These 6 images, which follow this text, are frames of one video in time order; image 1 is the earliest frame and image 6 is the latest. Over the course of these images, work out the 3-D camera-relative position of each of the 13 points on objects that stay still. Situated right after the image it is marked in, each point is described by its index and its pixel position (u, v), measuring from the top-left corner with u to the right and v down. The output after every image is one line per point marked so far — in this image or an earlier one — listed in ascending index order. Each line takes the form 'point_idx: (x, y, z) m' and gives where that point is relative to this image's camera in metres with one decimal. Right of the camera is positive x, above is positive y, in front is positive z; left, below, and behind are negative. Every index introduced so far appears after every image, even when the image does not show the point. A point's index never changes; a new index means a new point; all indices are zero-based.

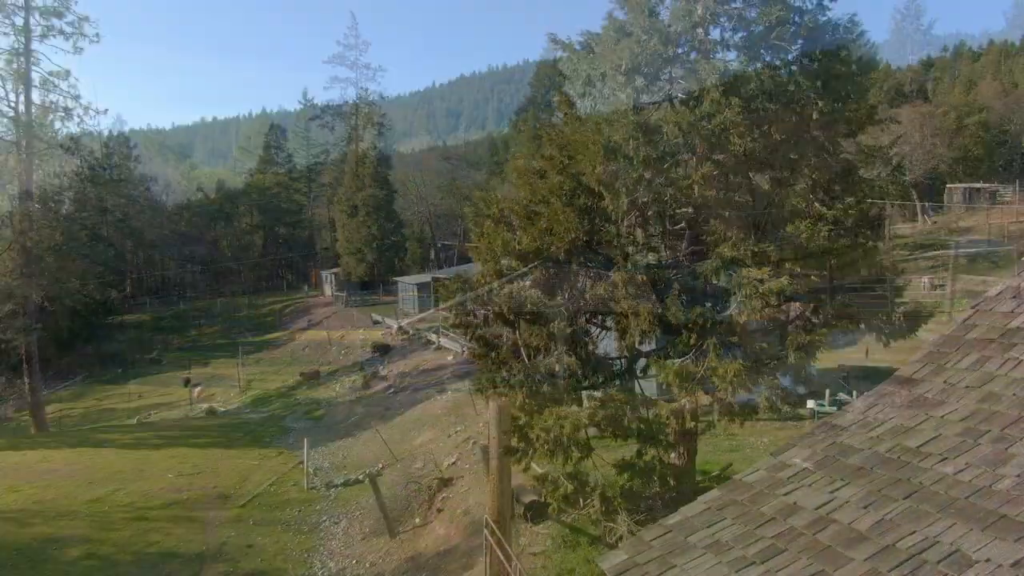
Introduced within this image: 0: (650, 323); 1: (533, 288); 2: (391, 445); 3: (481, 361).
0: (+1.6, -0.4, +7.5) m
1: (+0.3, 0.0, +8.4) m
2: (-3.4, -4.5, +19.3) m
3: (-0.4, -1.0, +9.0) m
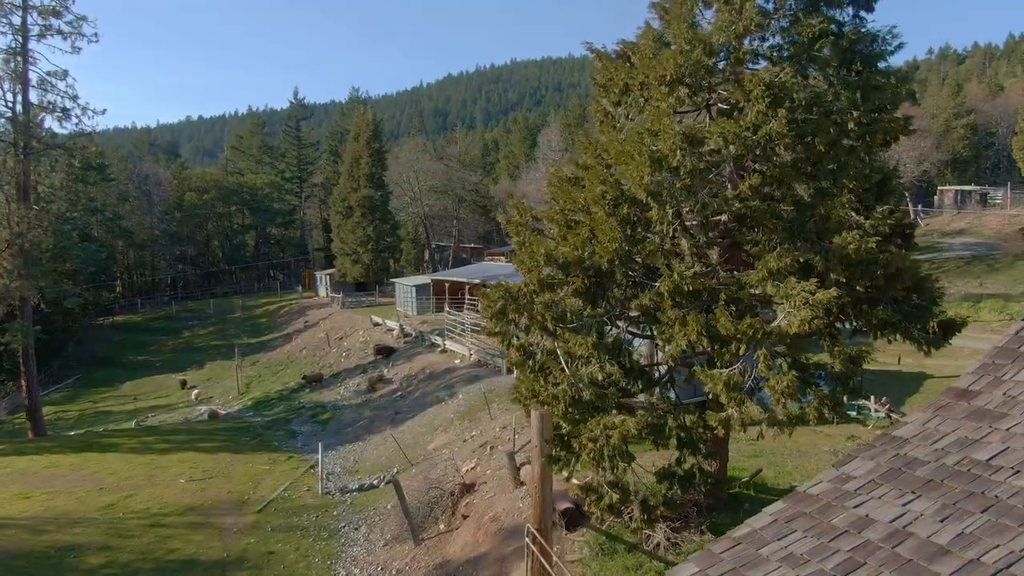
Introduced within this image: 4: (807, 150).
0: (+2.1, -0.5, +7.5) m
1: (+0.8, -0.1, +8.4) m
2: (-3.0, -4.6, +19.3) m
3: (+0.1, -1.2, +9.0) m
4: (+3.4, +1.6, +7.7) m
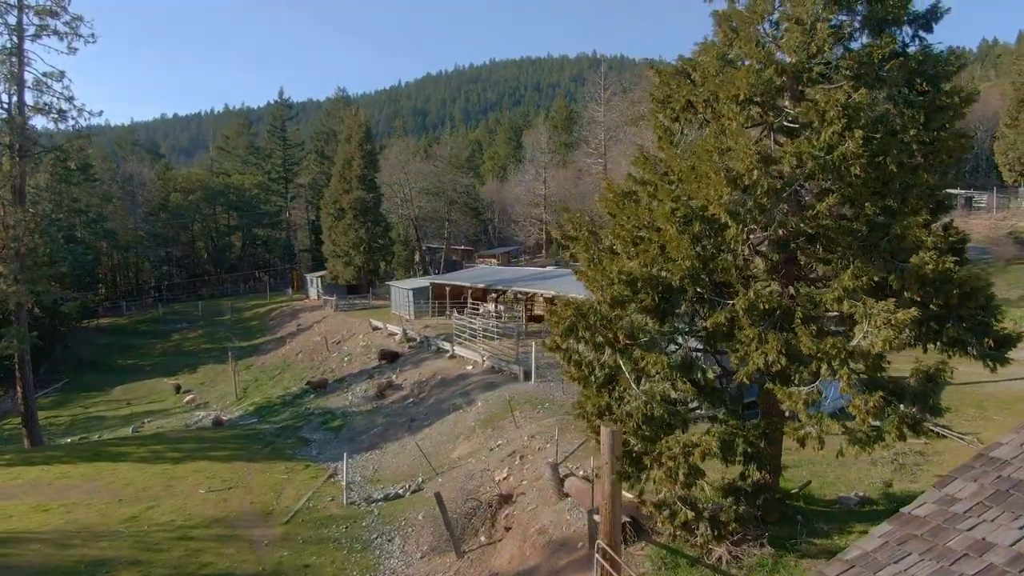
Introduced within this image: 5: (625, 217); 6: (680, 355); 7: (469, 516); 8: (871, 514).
0: (+3.0, -0.7, +7.6) m
1: (+1.7, -0.3, +8.4) m
2: (-2.4, -4.8, +19.2) m
3: (+1.0, -1.4, +9.0) m
4: (+4.3, +1.4, +7.8) m
5: (+1.6, +0.9, +9.2) m
6: (+2.1, -0.8, +8.3) m
7: (-0.9, -4.6, +13.6) m
8: (+5.5, -3.5, +10.3) m
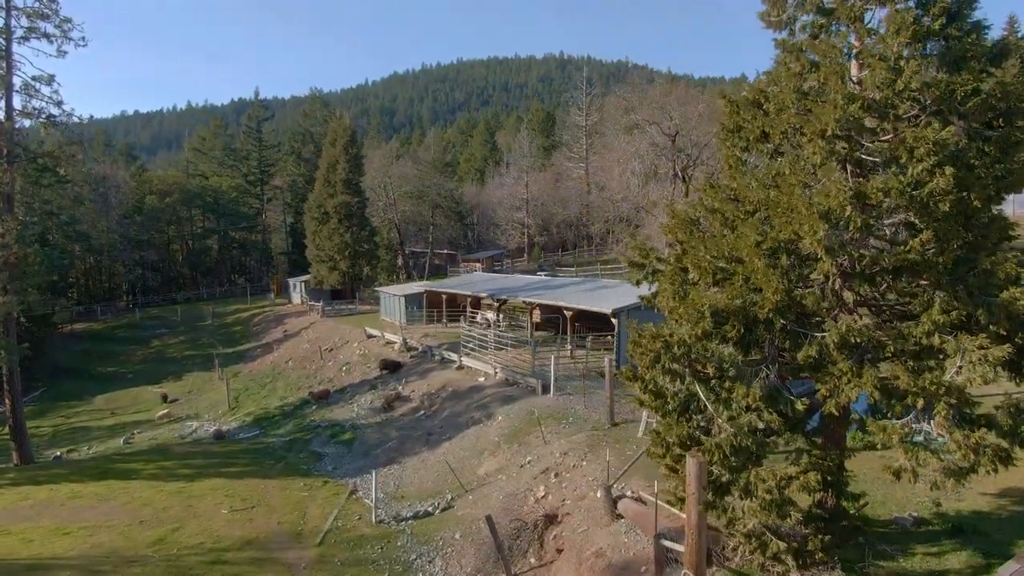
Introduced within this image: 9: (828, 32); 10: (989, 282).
0: (+4.1, -1.1, +7.7) m
1: (+2.8, -0.7, +8.5) m
2: (-1.7, -5.3, +19.1) m
3: (+2.1, -1.8, +9.1) m
4: (+5.4, +1.0, +8.0) m
5: (+2.6, +0.5, +9.3) m
6: (+3.2, -1.2, +8.4) m
7: (+0.1, -5.0, +13.6) m
8: (+6.6, -3.9, +10.5) m
9: (+4.4, +3.6, +9.3) m
10: (+5.6, +0.1, +7.8) m
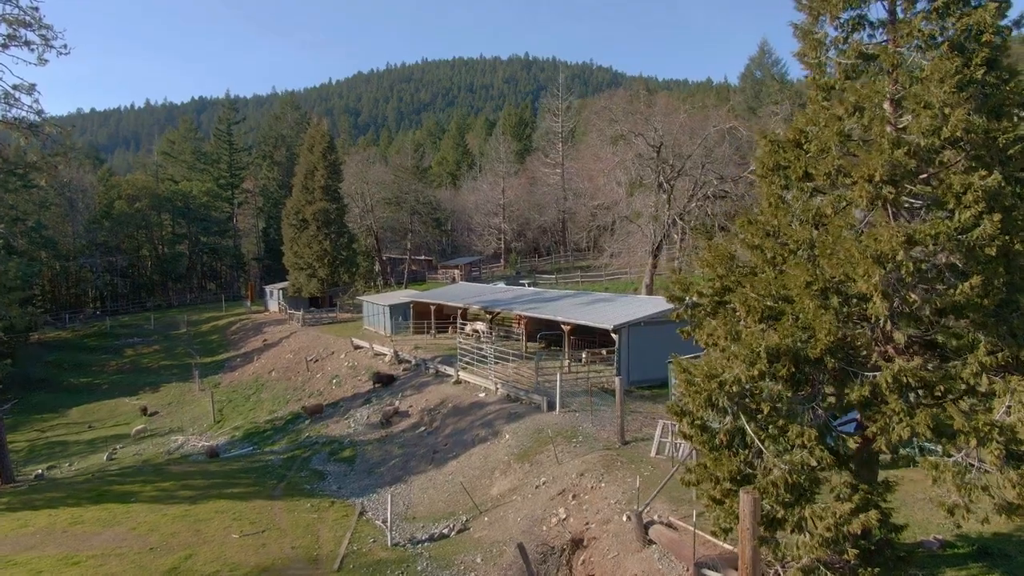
0: (+4.9, -1.6, +8.0) m
1: (+3.5, -1.2, +8.8) m
2: (-1.4, -5.9, +19.1) m
3: (+2.8, -2.3, +9.3) m
4: (+6.1, +0.5, +8.4) m
5: (+3.4, 0.0, +9.5) m
6: (+3.9, -1.7, +8.7) m
7: (+0.6, -5.6, +13.7) m
8: (+7.2, -4.4, +10.9) m
9: (+5.1, +3.1, +9.6) m
10: (+6.3, -0.4, +8.2) m
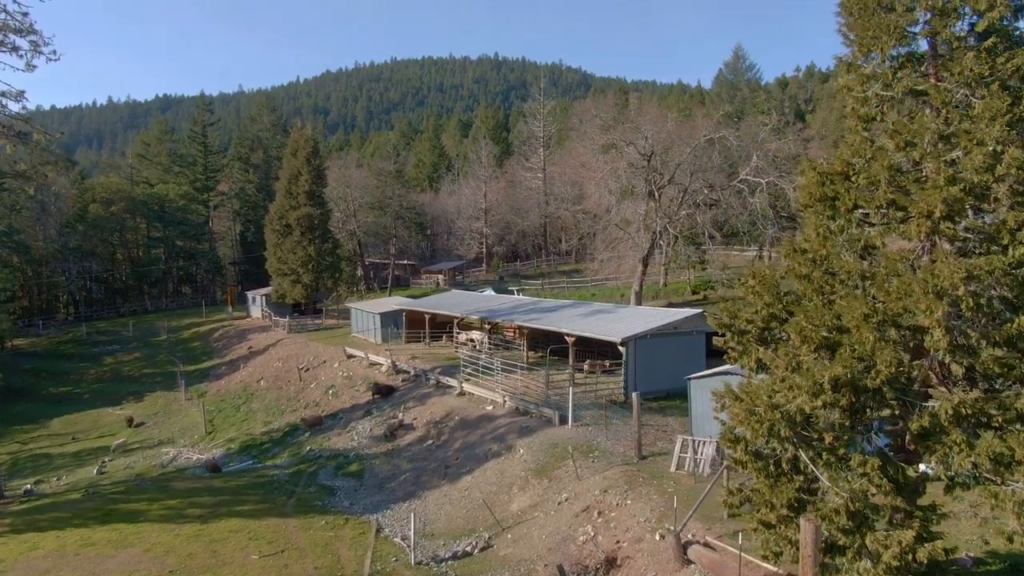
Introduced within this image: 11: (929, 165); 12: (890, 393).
0: (+5.8, -2.0, +8.2) m
1: (+4.4, -1.7, +9.0) m
2: (-0.8, -6.3, +19.2) m
3: (+3.6, -2.7, +9.5) m
4: (+7.0, +0.1, +8.7) m
5: (+4.2, -0.4, +9.7) m
6: (+4.8, -2.2, +8.9) m
7: (+1.3, -6.0, +13.8) m
8: (+8.0, -4.8, +11.2) m
9: (+5.9, +2.6, +9.9) m
10: (+7.2, -0.8, +8.5) m
11: (+5.7, +1.7, +9.3) m
12: (+4.9, -1.4, +8.9) m
